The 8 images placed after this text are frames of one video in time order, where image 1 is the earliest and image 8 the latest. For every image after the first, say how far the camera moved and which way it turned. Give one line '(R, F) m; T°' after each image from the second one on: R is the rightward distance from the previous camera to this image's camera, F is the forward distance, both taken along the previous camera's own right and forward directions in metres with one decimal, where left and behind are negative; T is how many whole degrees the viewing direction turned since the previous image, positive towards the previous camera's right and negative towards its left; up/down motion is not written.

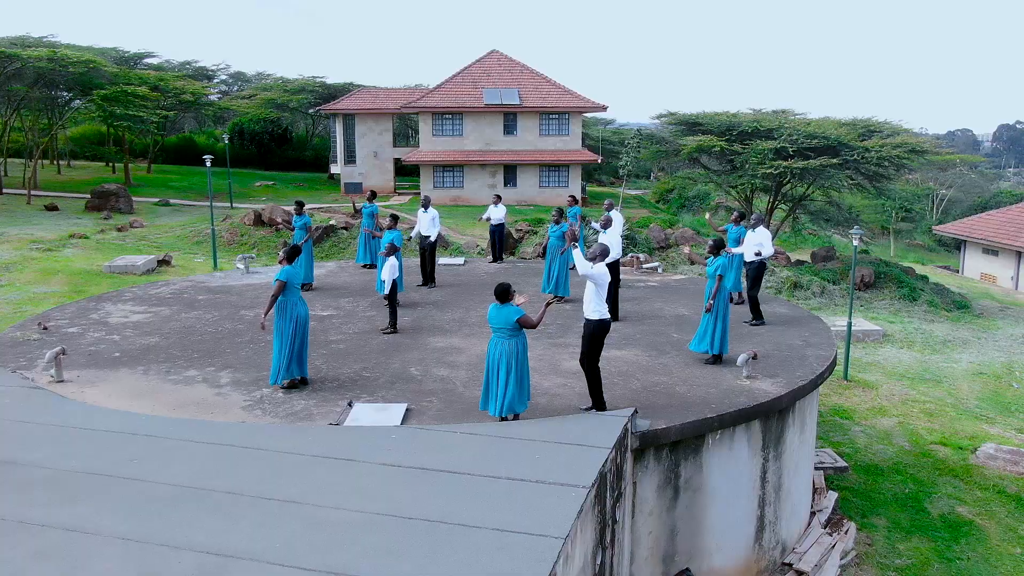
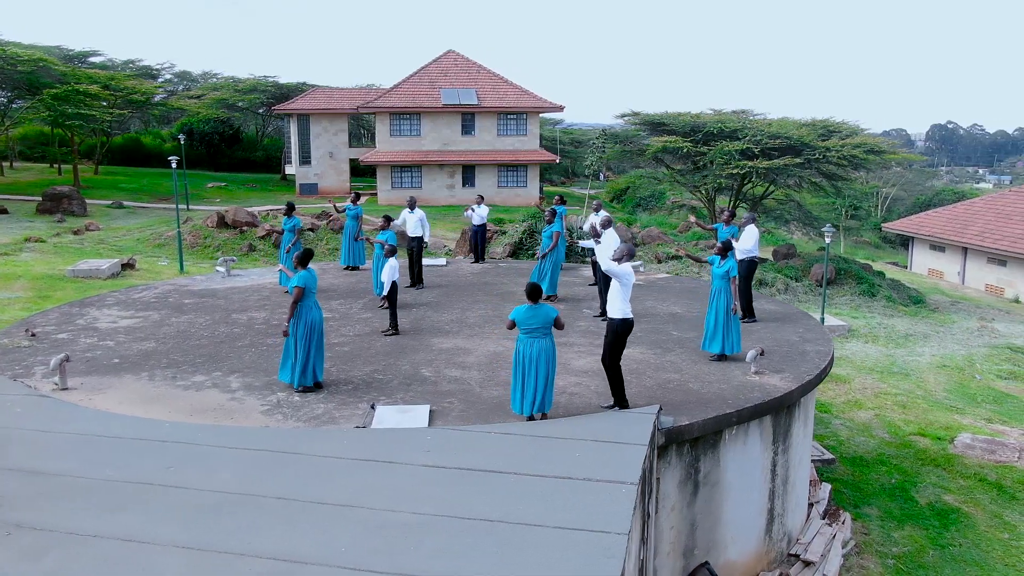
(-0.6, 0.0) m; +3°
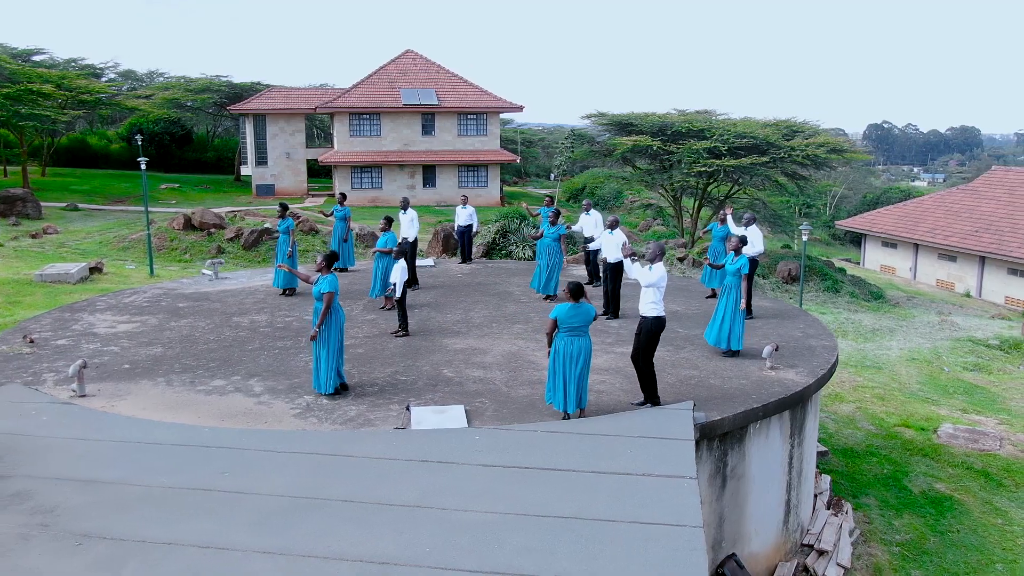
(-0.7, 0.0) m; +3°
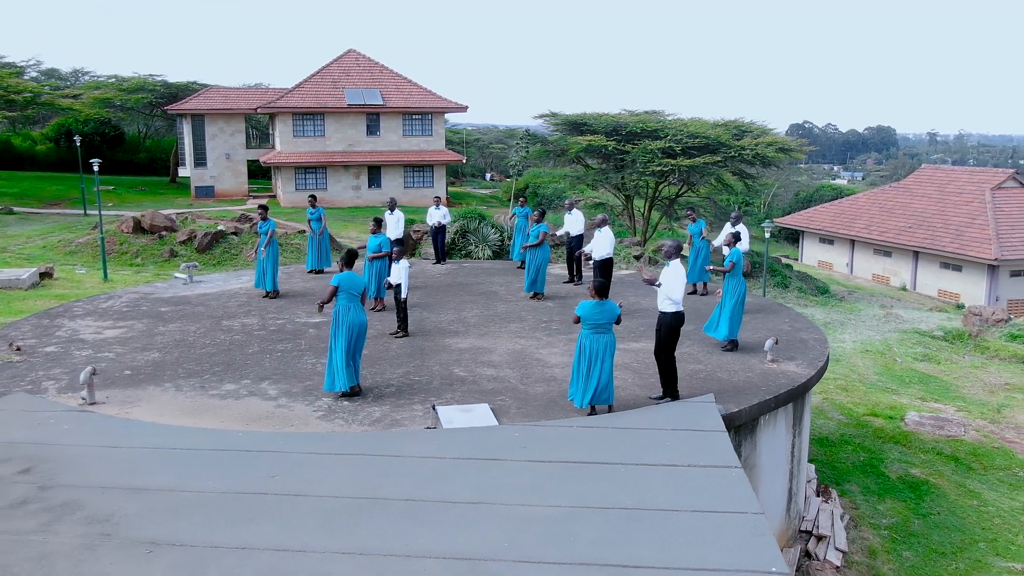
(-0.8, -0.1) m; +4°
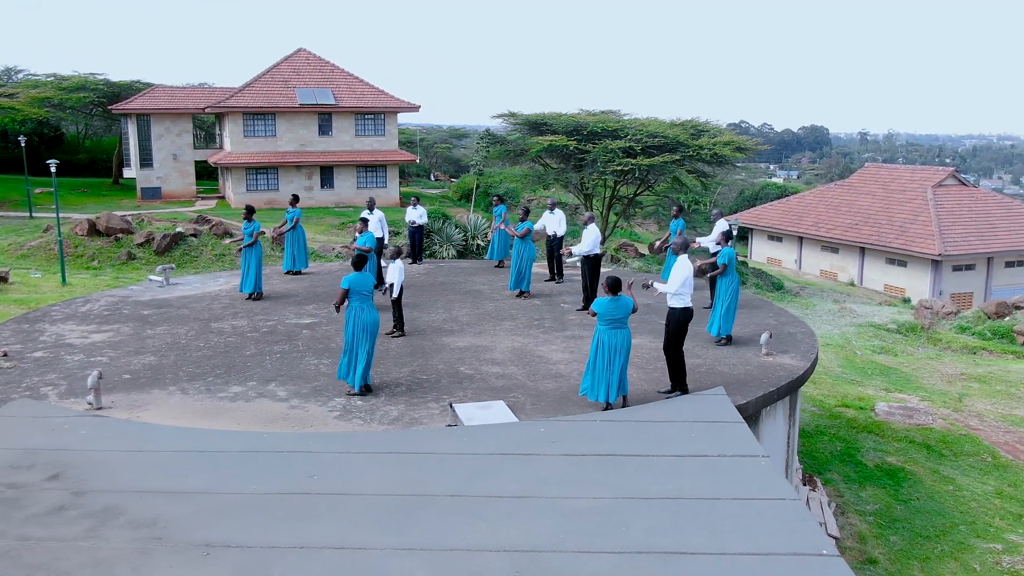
(-0.6, -0.1) m; +4°
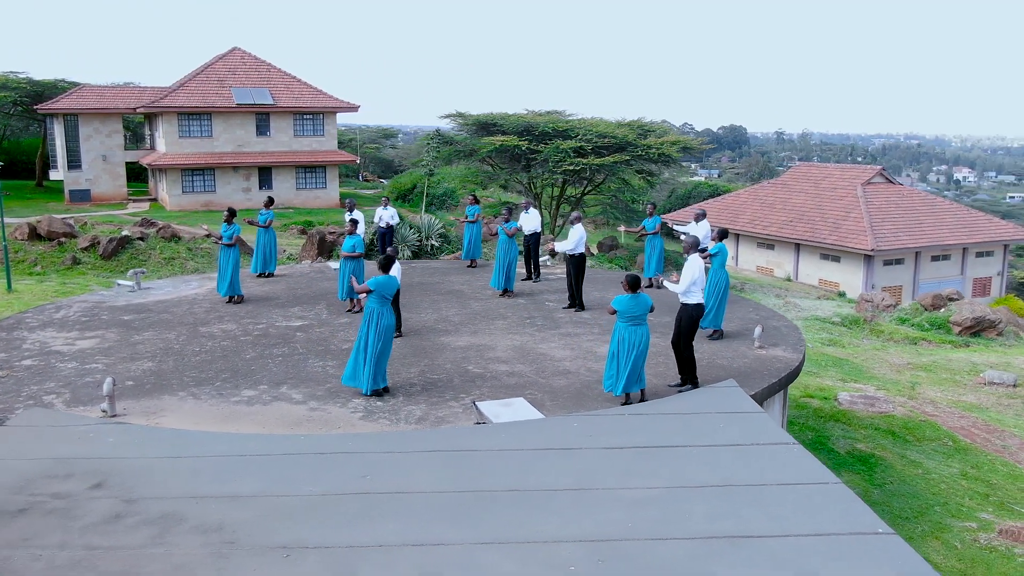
(-0.8, -0.1) m; +5°
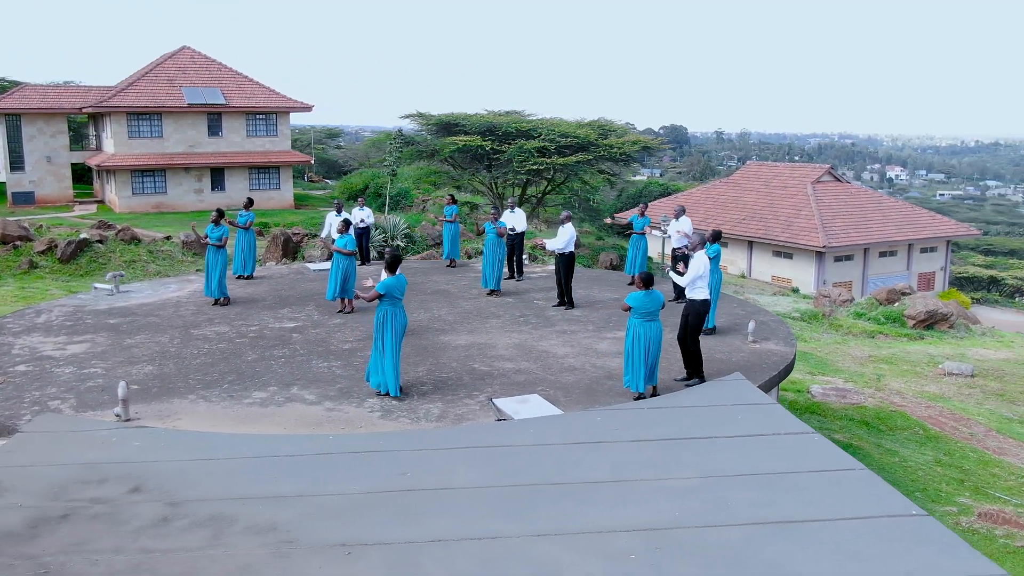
(-0.6, -0.1) m; +4°
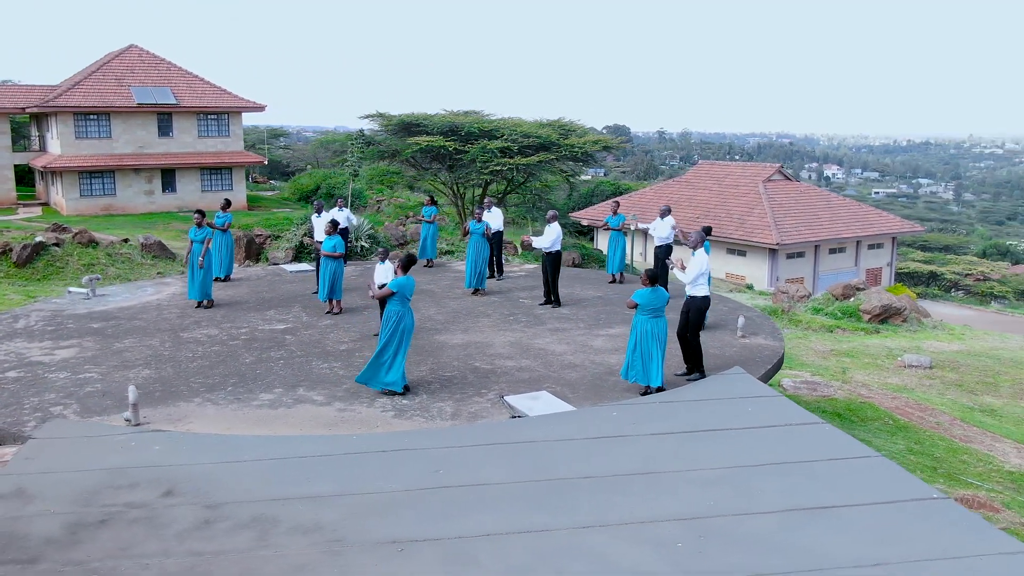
(-0.6, -0.1) m; +3°
